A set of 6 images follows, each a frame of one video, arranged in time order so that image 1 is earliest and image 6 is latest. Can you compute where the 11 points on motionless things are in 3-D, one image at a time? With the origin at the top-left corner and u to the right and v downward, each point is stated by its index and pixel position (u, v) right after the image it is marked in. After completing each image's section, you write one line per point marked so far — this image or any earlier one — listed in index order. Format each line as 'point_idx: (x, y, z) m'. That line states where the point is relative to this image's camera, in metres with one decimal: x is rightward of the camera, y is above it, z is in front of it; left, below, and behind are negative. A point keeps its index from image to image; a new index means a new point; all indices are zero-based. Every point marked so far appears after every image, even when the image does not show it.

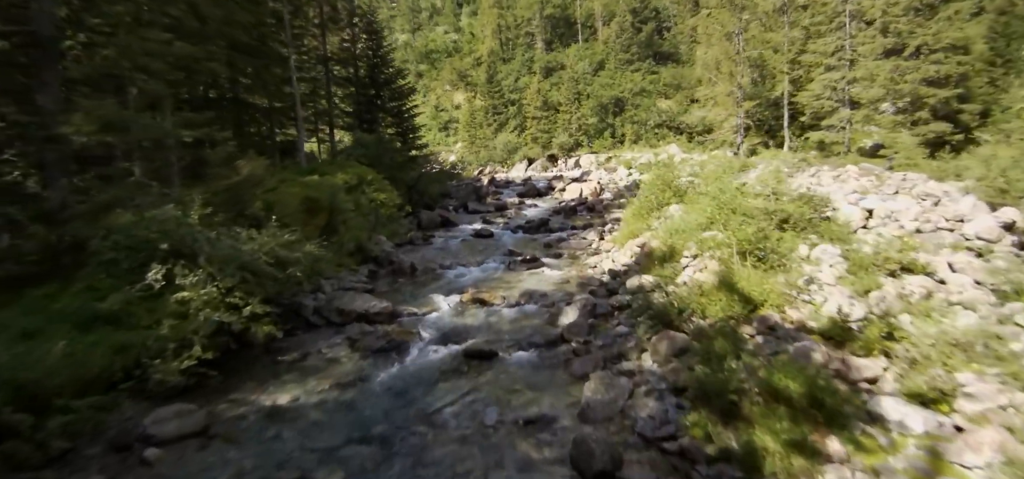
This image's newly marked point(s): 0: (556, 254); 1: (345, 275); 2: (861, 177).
0: (+1.5, -0.4, +15.6) m
1: (-4.8, -1.0, +13.2) m
2: (+13.6, +2.3, +18.1) m
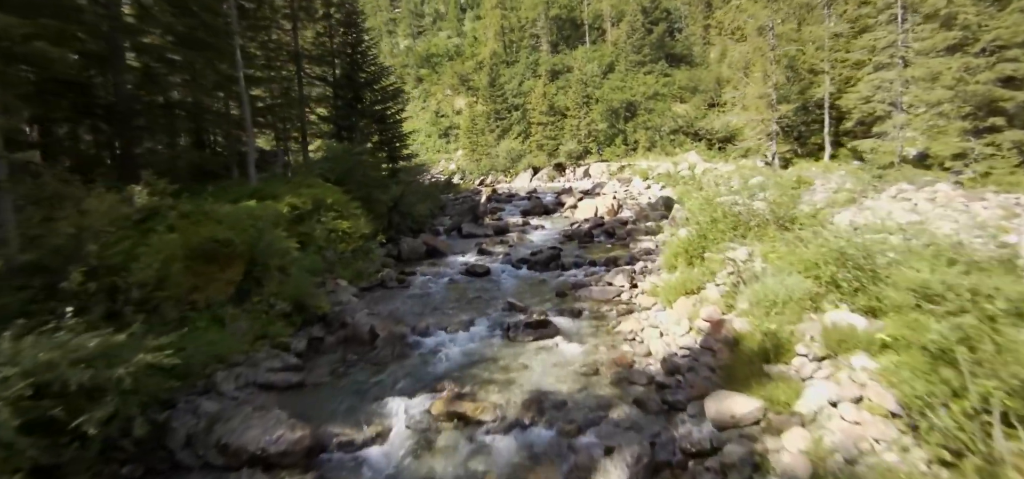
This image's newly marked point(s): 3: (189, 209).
0: (+1.5, -1.7, +11.4) m
1: (-4.8, -2.2, +9.0) m
2: (+13.7, +1.0, +13.8) m
3: (-7.3, +0.6, +10.5) m
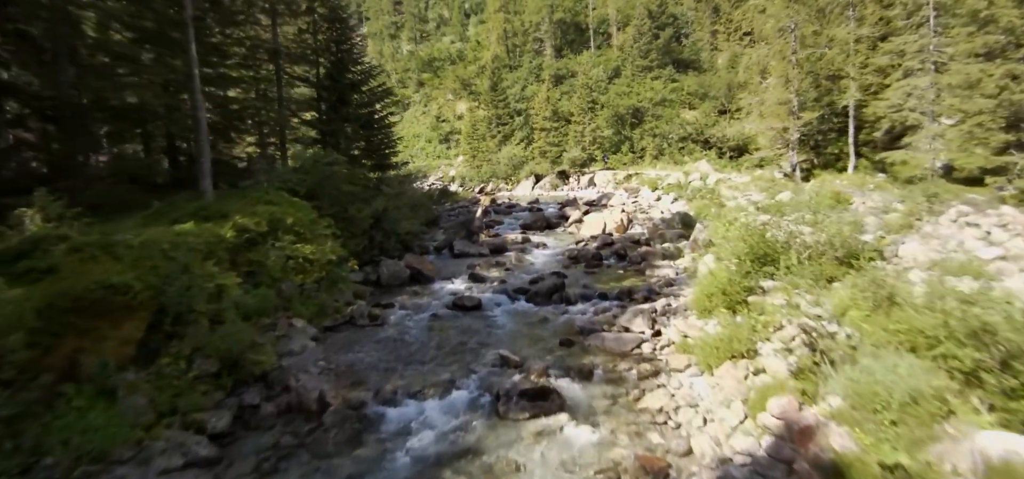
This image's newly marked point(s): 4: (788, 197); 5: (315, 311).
0: (+1.4, -2.4, +9.0) m
1: (-5.0, -2.9, +6.6) m
2: (+13.6, +0.1, +11.4) m
3: (-7.5, 0.0, +8.2) m
4: (+11.3, +1.7, +19.1) m
5: (-4.9, -1.8, +11.5) m
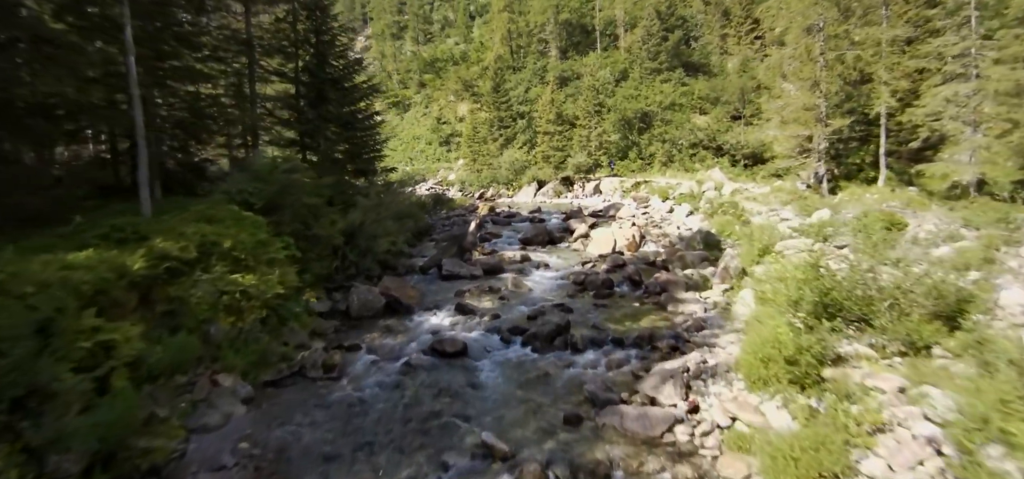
0: (+1.2, -3.1, +6.5) m
1: (-5.2, -3.5, +4.2) m
2: (+13.4, -0.8, +8.9) m
3: (-7.6, -0.6, +5.8) m
4: (+11.2, +0.8, +16.6) m
5: (-5.0, -2.4, +9.1) m
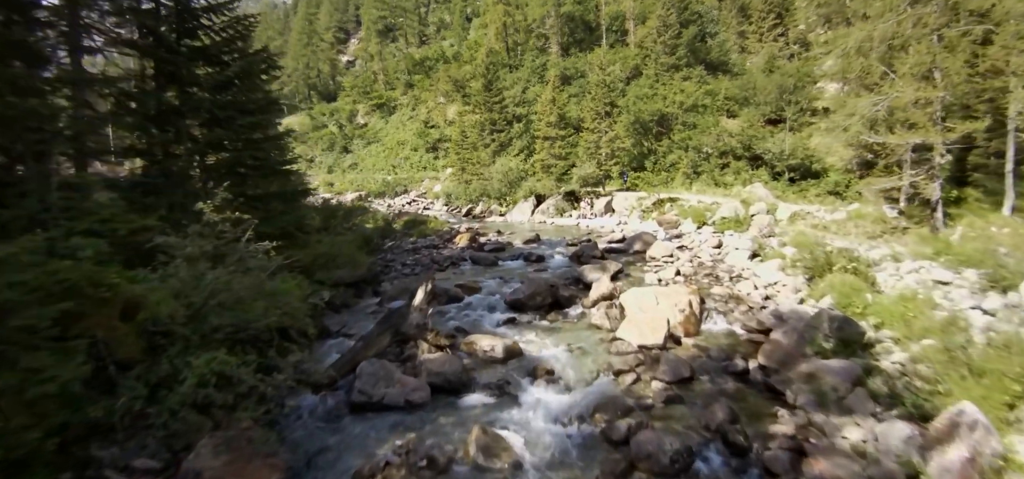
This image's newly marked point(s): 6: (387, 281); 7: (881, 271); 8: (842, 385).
0: (+0.7, -4.8, -1.0) m
1: (-5.7, -5.1, -3.3) m
2: (+13.0, -2.5, +1.5) m
3: (-8.1, -2.2, -1.7) m
4: (+10.7, -1.0, +9.2) m
5: (-5.5, -4.0, +1.6) m
6: (-4.4, -1.5, +16.3) m
7: (+9.9, -0.8, +12.7) m
8: (+5.6, -2.5, +8.2) m
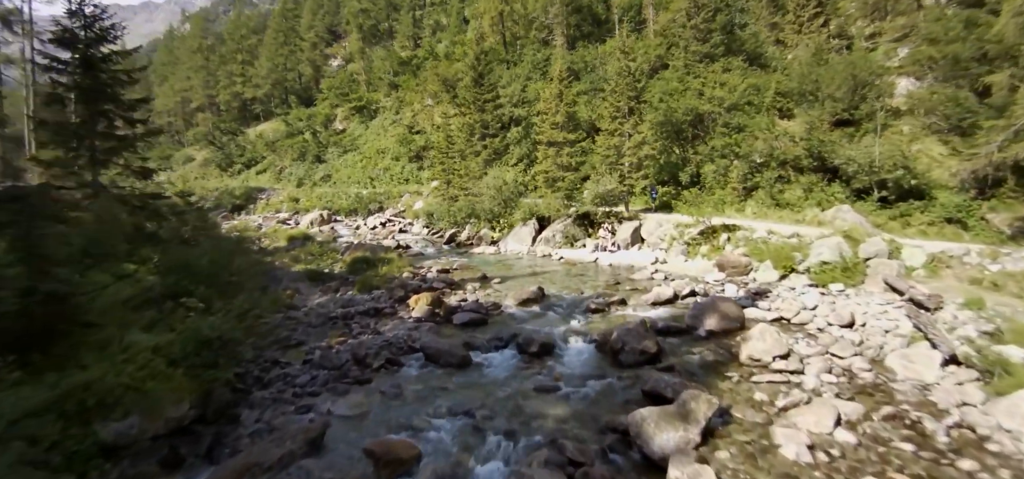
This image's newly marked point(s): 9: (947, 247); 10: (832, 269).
0: (+0.2, -6.2, -8.8) m
1: (-6.1, -6.4, -11.2) m
2: (+12.5, -4.0, -6.4) m
3: (-8.5, -3.6, -9.5) m
4: (+10.3, -2.6, +1.3) m
5: (-5.9, -5.5, -6.2) m
6: (-4.7, -3.2, +8.5) m
7: (+9.5, -2.4, +4.9) m
8: (+5.2, -4.1, +0.3) m
9: (+14.4, -0.3, +15.7) m
10: (+10.2, -1.0, +15.0) m
